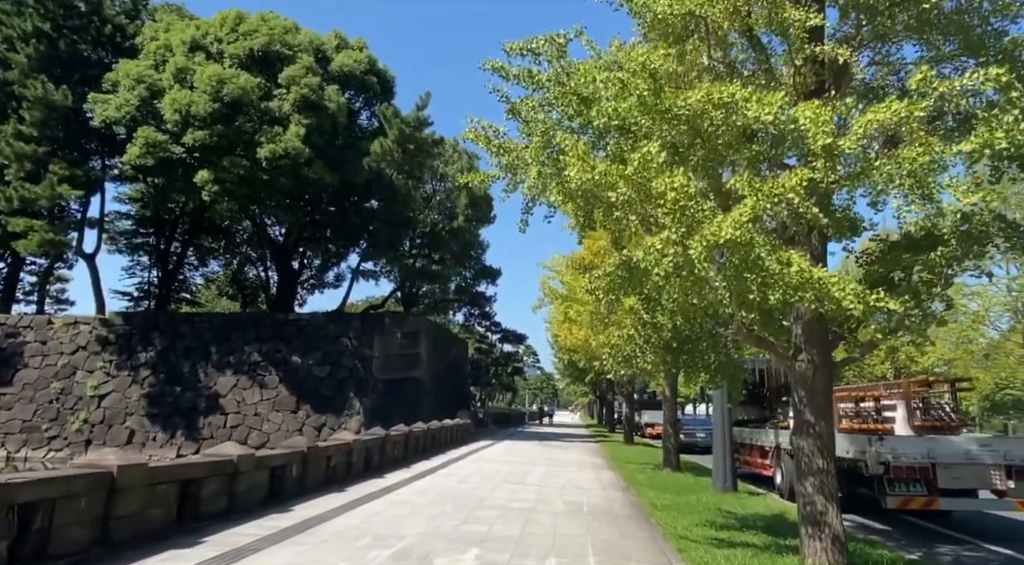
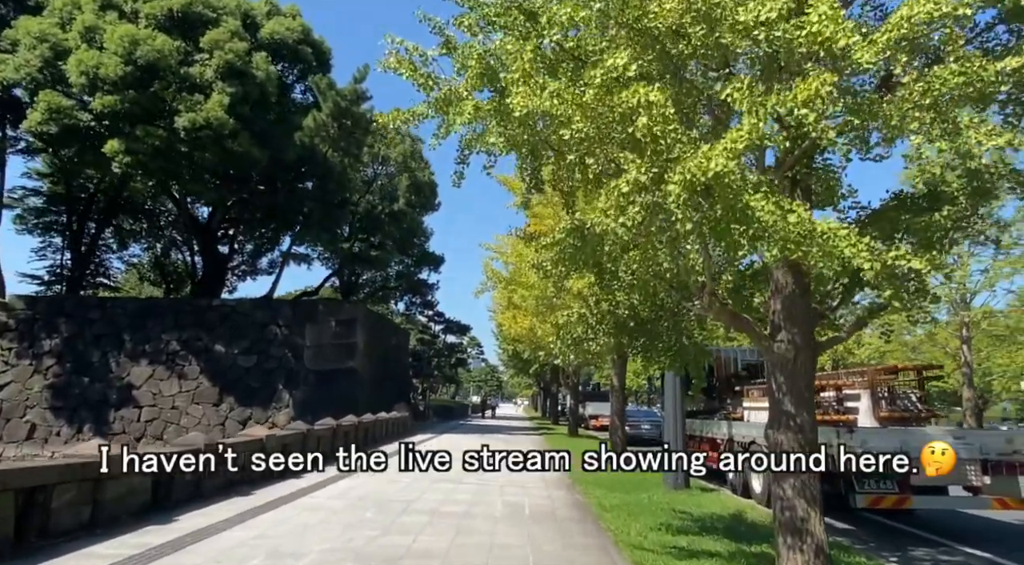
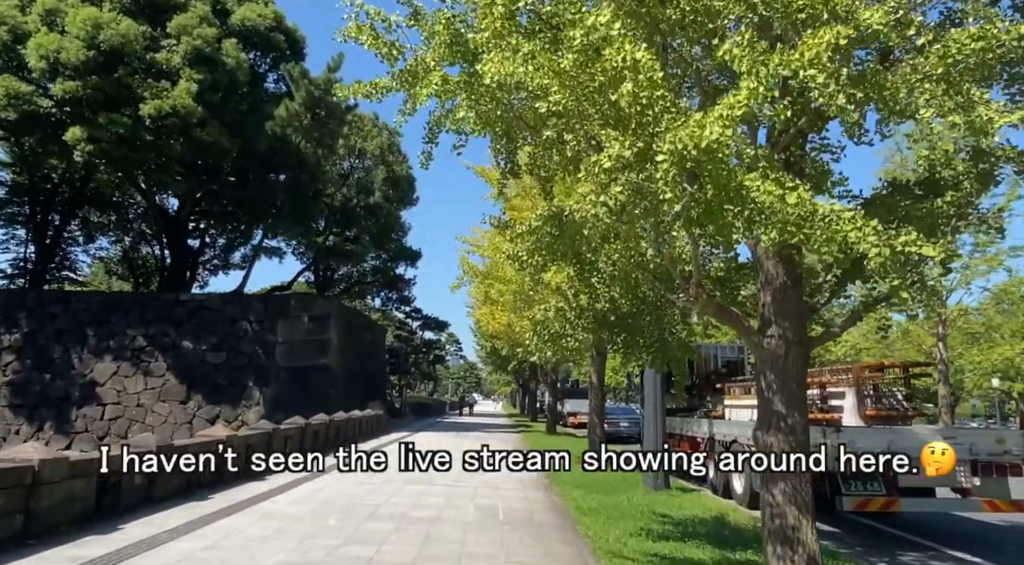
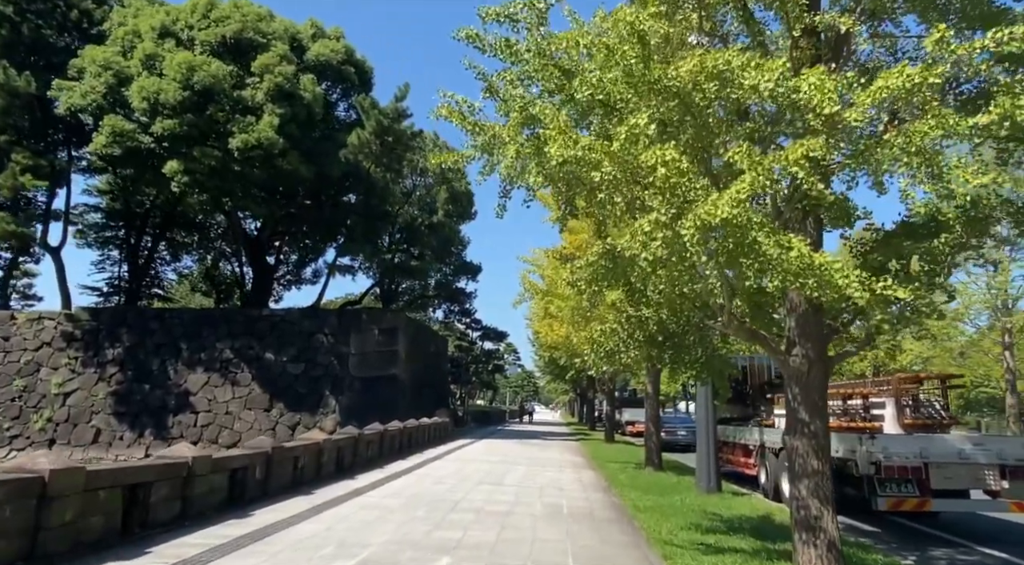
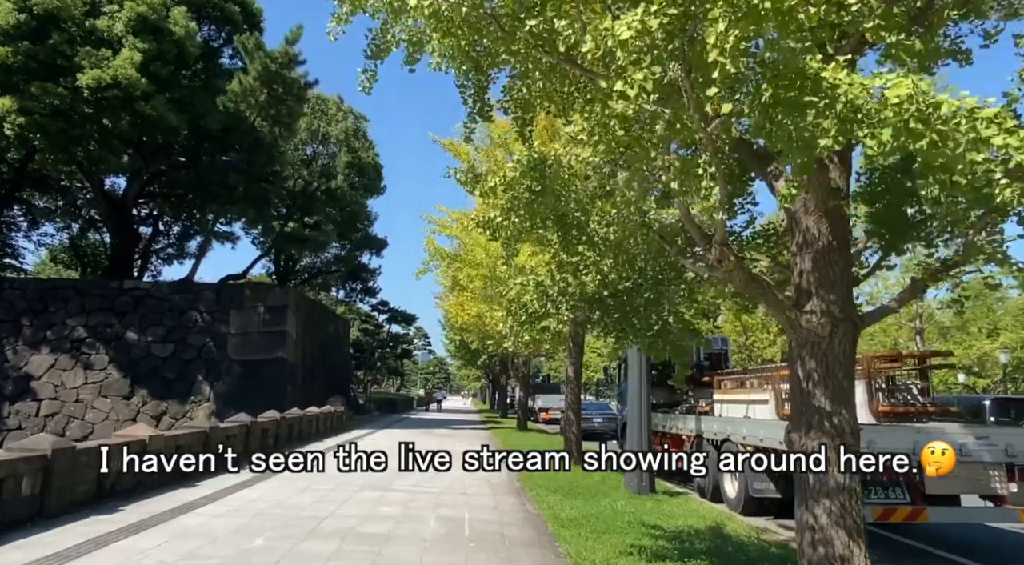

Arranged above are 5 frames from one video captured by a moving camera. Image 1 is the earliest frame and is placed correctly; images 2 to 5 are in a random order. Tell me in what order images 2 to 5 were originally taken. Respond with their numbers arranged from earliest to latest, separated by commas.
4, 2, 3, 5
